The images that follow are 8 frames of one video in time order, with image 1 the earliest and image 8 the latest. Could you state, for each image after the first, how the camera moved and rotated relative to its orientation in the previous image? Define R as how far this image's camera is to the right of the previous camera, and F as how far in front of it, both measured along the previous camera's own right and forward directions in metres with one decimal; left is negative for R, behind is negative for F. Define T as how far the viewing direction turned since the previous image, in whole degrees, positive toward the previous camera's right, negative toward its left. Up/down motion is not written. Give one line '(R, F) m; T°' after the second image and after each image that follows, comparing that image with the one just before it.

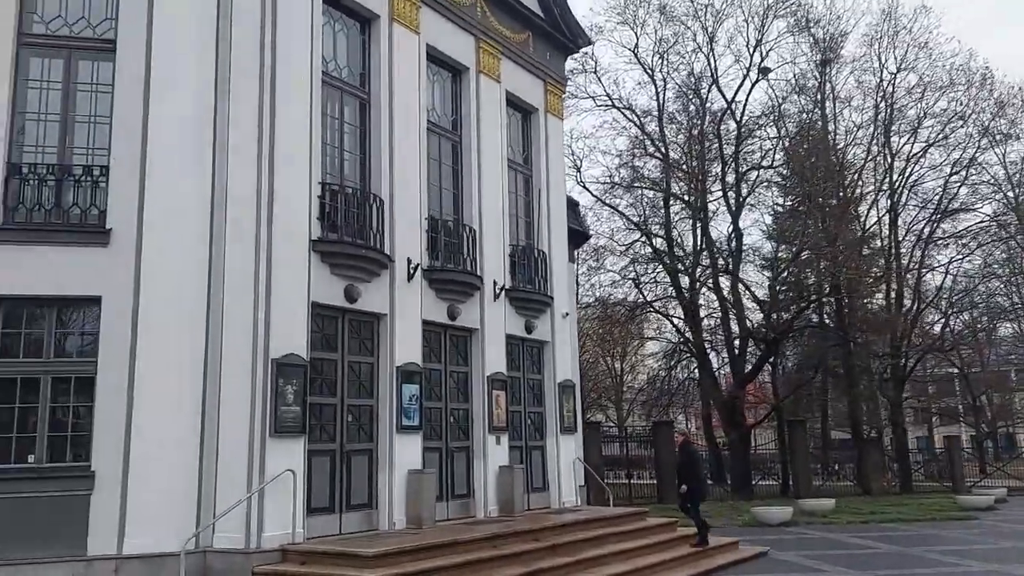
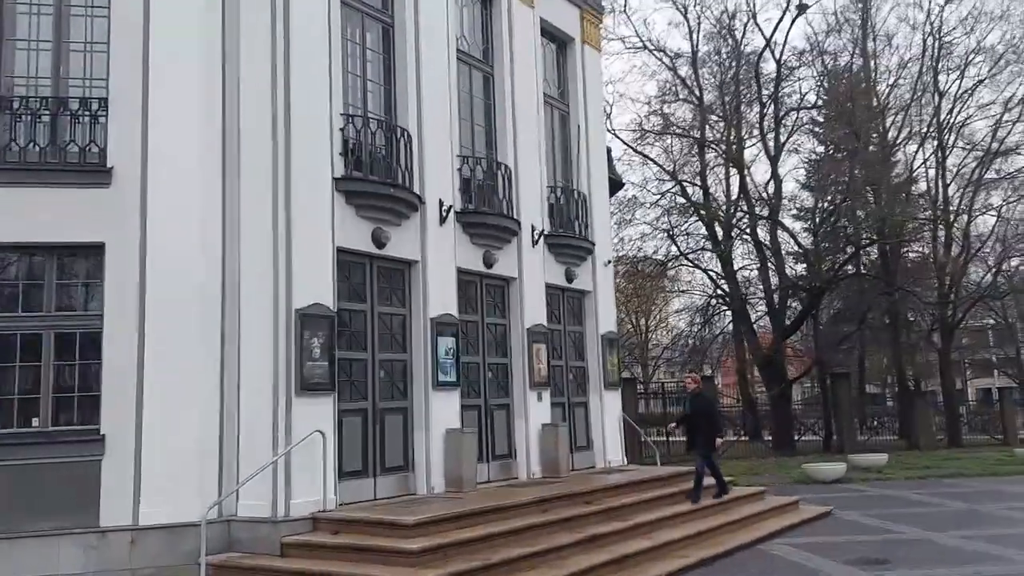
(-0.3, +1.2) m; -1°
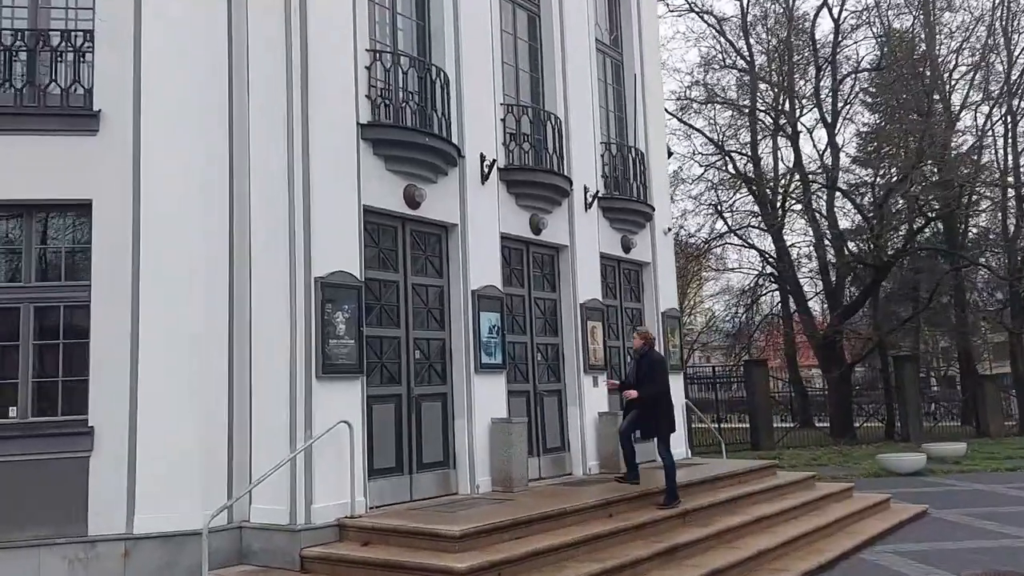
(-0.3, +1.7) m; -2°
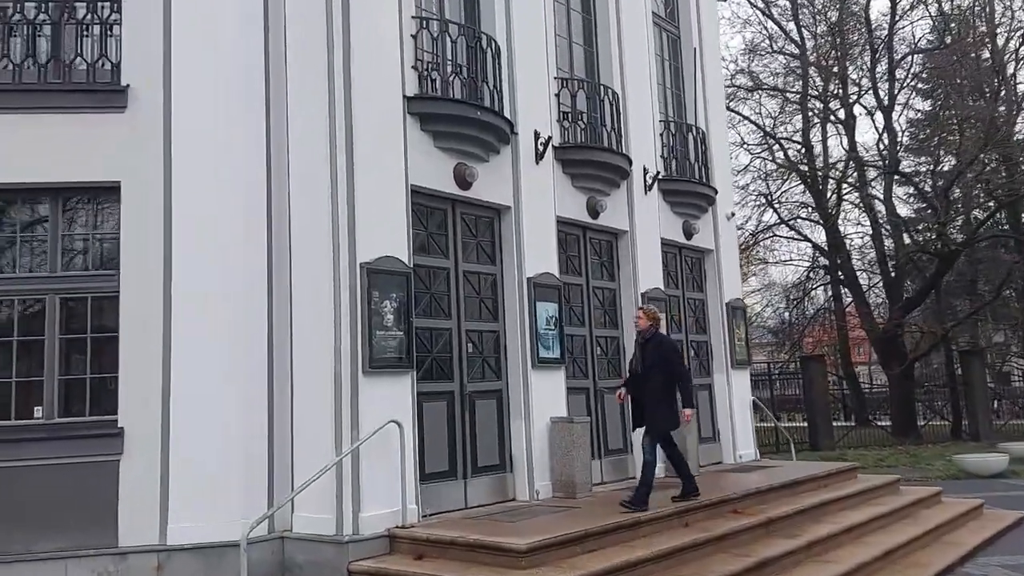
(-0.3, +0.8) m; -2°
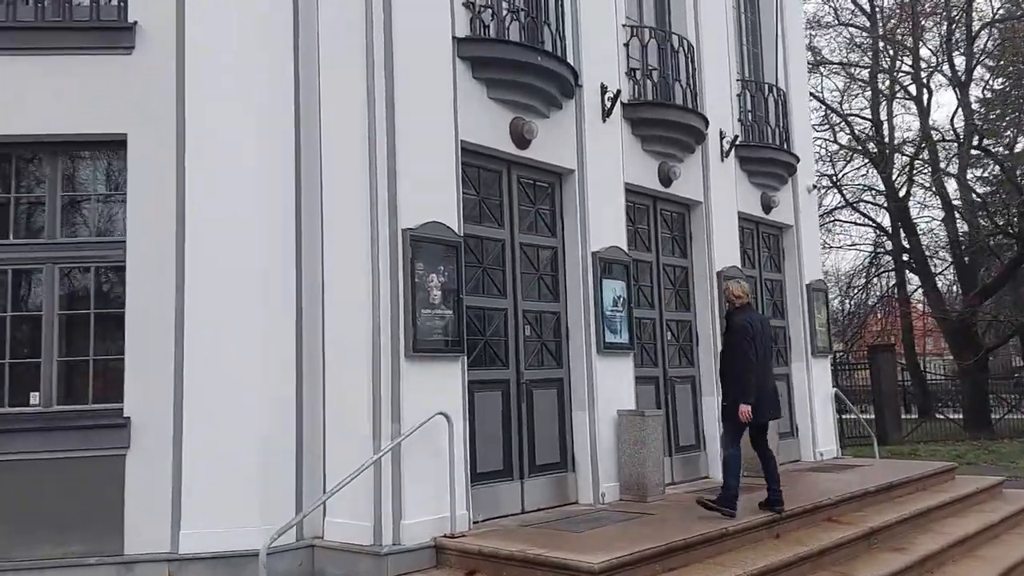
(-0.2, +1.1) m; -3°
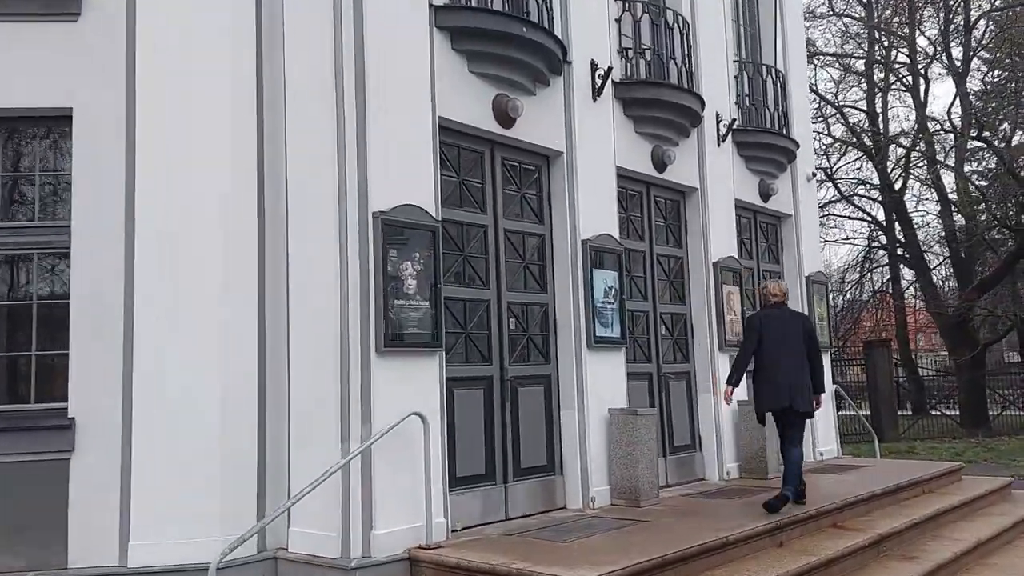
(+0.1, +0.5) m; +1°
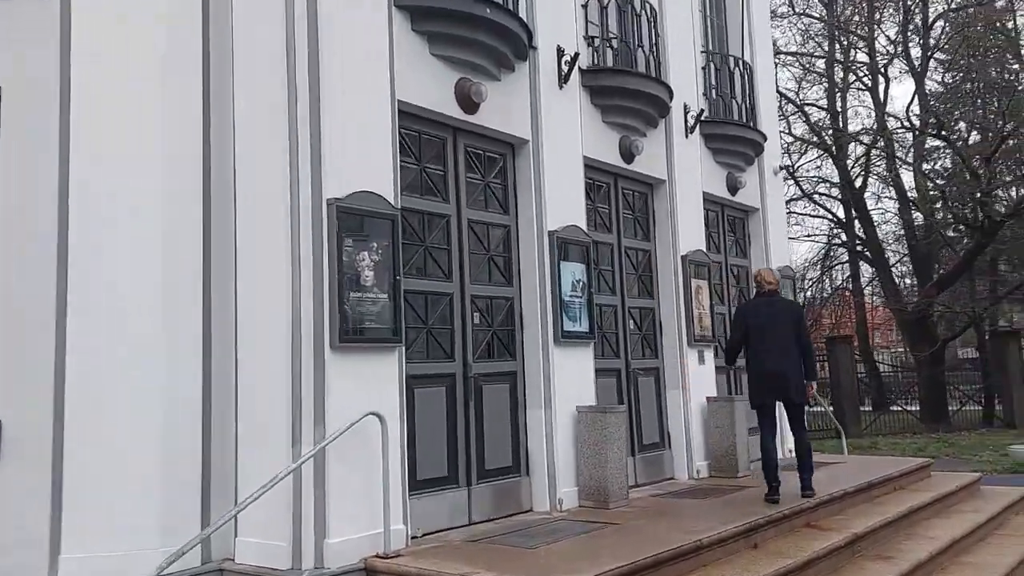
(0.0, +0.3) m; +3°
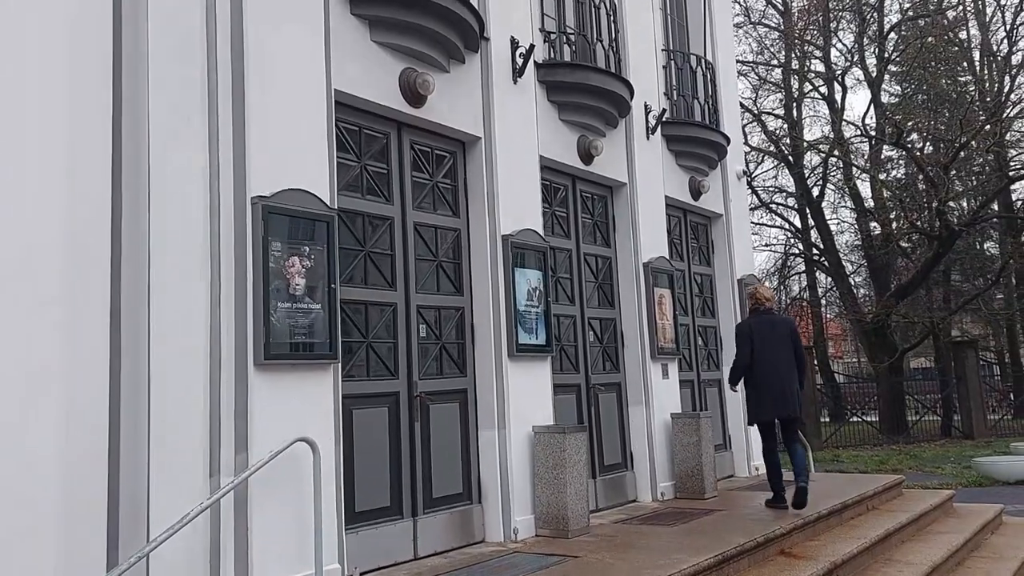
(+0.1, +0.6) m; +3°
